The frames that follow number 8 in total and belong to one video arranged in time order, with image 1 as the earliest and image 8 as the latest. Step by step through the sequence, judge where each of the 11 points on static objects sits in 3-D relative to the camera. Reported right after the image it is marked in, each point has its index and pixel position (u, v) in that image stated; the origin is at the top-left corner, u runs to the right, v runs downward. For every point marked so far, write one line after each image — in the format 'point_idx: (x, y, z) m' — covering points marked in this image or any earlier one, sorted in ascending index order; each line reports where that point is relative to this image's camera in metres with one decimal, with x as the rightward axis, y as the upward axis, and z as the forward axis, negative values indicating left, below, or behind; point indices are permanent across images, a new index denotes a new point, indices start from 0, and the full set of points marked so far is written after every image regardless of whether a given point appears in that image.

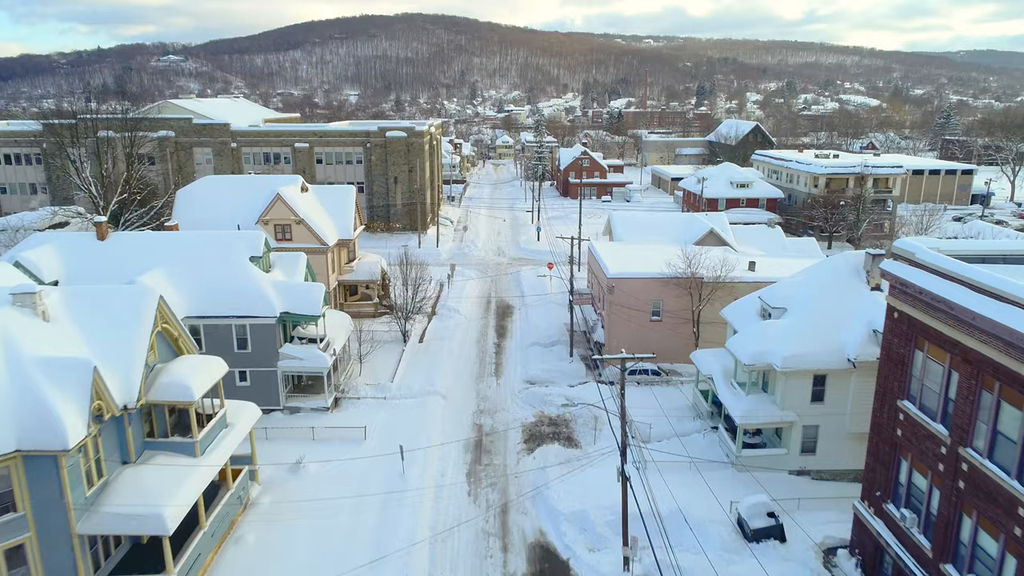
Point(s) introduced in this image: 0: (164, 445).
0: (-9.2, -4.2, +18.2) m
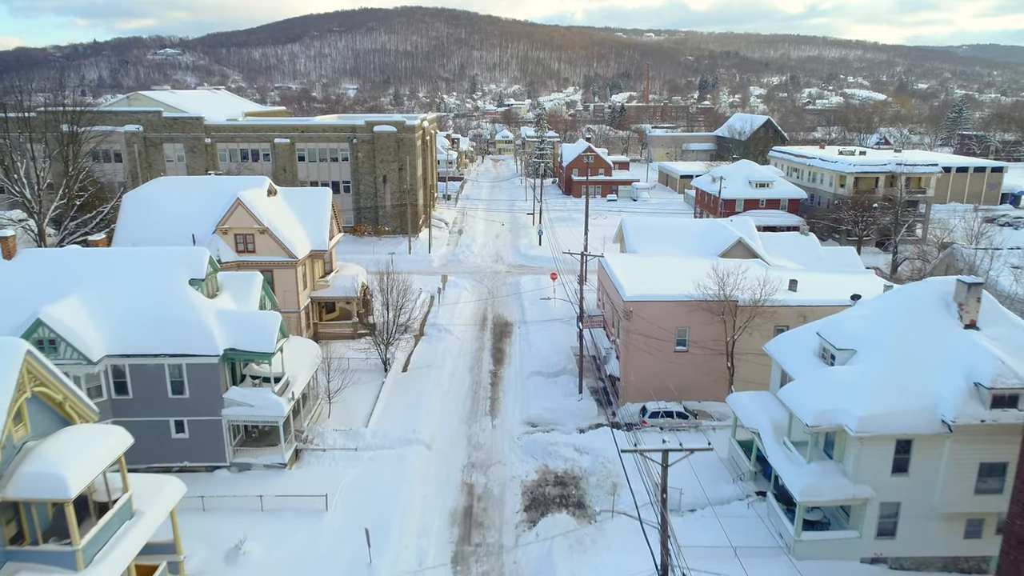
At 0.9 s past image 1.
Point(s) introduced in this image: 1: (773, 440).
0: (-9.3, -5.2, +13.4) m
1: (+7.4, -4.3, +19.5) m
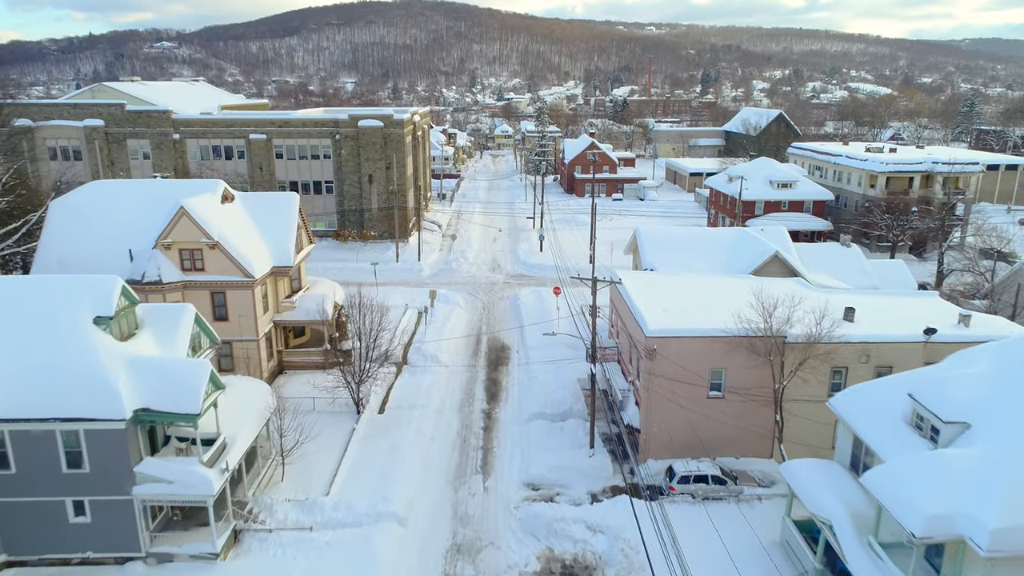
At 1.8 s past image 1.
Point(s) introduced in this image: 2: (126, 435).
0: (-9.4, -6.3, +8.5) m
1: (+7.3, -5.3, +14.6) m
2: (-9.2, -3.5, +16.4) m
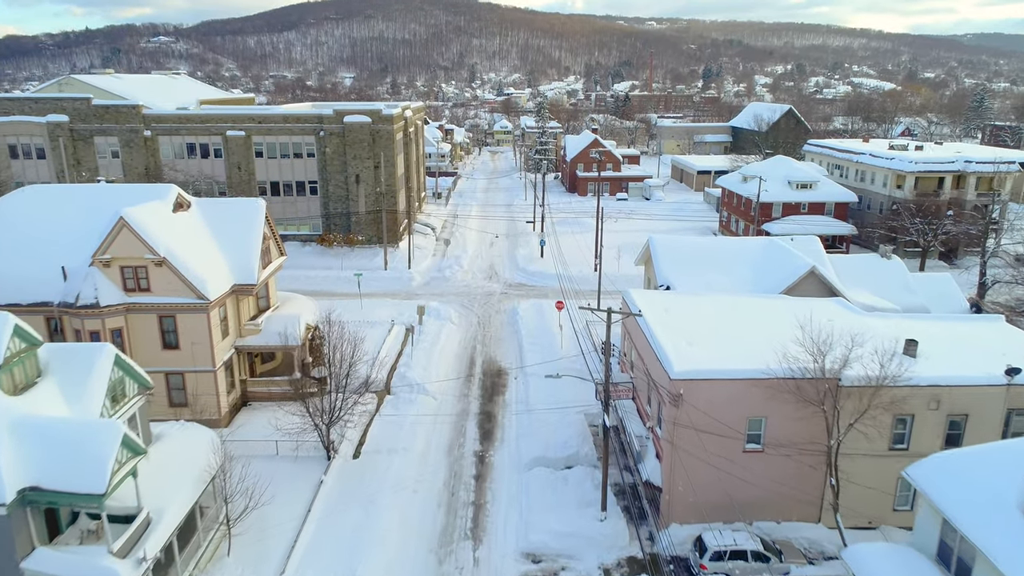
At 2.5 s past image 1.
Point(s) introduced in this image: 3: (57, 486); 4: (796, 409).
0: (-9.5, -7.2, +4.9) m
1: (+7.2, -6.2, +11.0) m
2: (-9.3, -4.3, +12.7) m
3: (-8.5, -3.7, +12.9) m
4: (+7.1, -3.0, +17.1) m
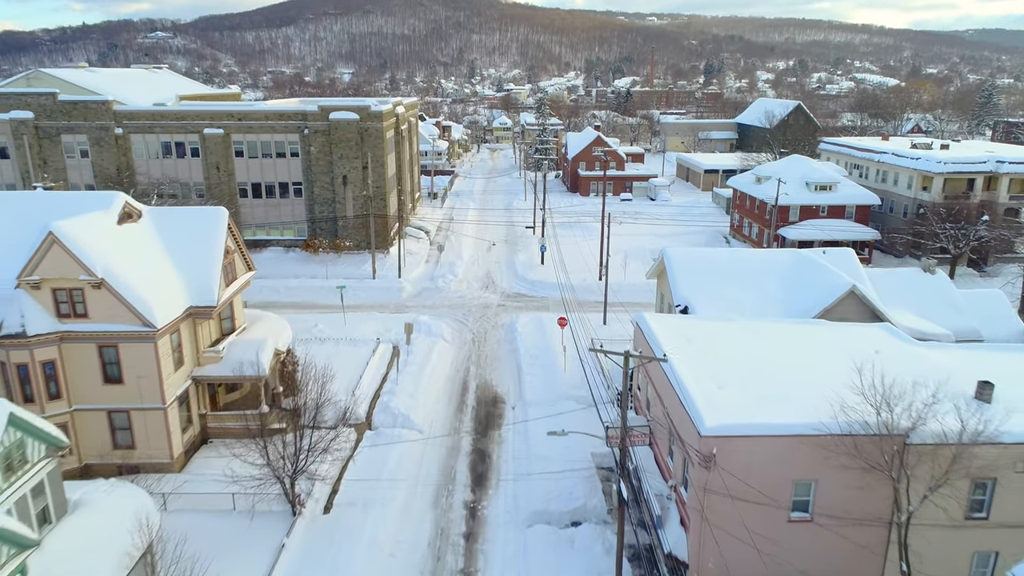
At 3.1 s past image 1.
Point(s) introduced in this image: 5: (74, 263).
0: (-9.6, -8.0, +1.8) m
1: (+7.1, -7.0, +7.9) m
2: (-9.4, -5.1, +9.6) m
3: (-8.6, -4.5, +9.8) m
4: (+7.0, -3.7, +14.0) m
5: (-12.0, +0.7, +18.8) m
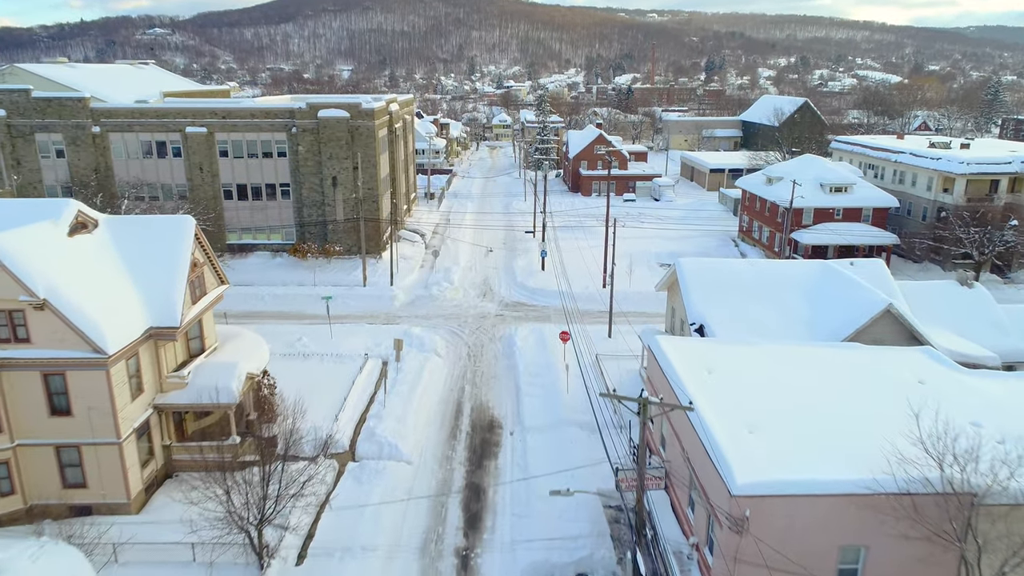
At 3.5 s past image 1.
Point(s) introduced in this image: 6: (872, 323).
0: (-9.7, -8.6, -0.4) m
1: (+7.0, -7.5, +5.7) m
2: (-9.5, -5.7, +7.4) m
3: (-8.7, -5.1, +7.6) m
4: (+6.9, -4.3, +11.8) m
5: (-12.1, +0.2, +16.6) m
6: (+10.4, -1.0, +19.8) m
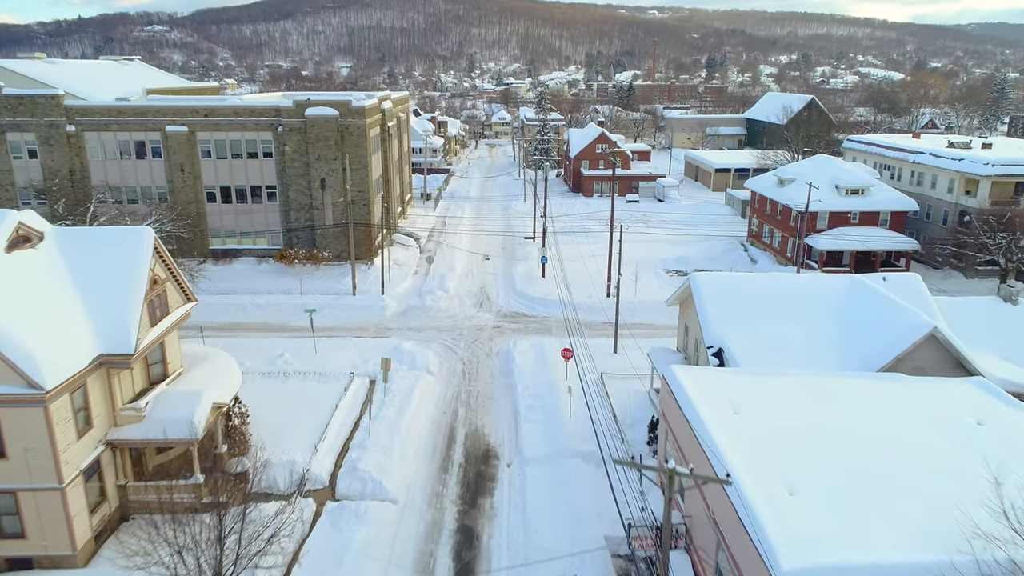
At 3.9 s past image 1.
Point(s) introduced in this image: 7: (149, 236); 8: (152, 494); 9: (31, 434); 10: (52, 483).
0: (-9.8, -9.2, -2.5) m
1: (+6.9, -8.1, +3.6) m
2: (-9.6, -6.2, +5.3) m
3: (-8.8, -5.6, +5.4) m
4: (+6.8, -4.9, +9.6) m
5: (-12.2, -0.4, +14.4) m
6: (+10.3, -1.5, +17.7) m
7: (-9.6, +1.3, +18.1) m
8: (-9.4, -5.4, +18.0) m
9: (-10.7, -3.2, +15.3) m
10: (-10.5, -4.4, +15.6) m
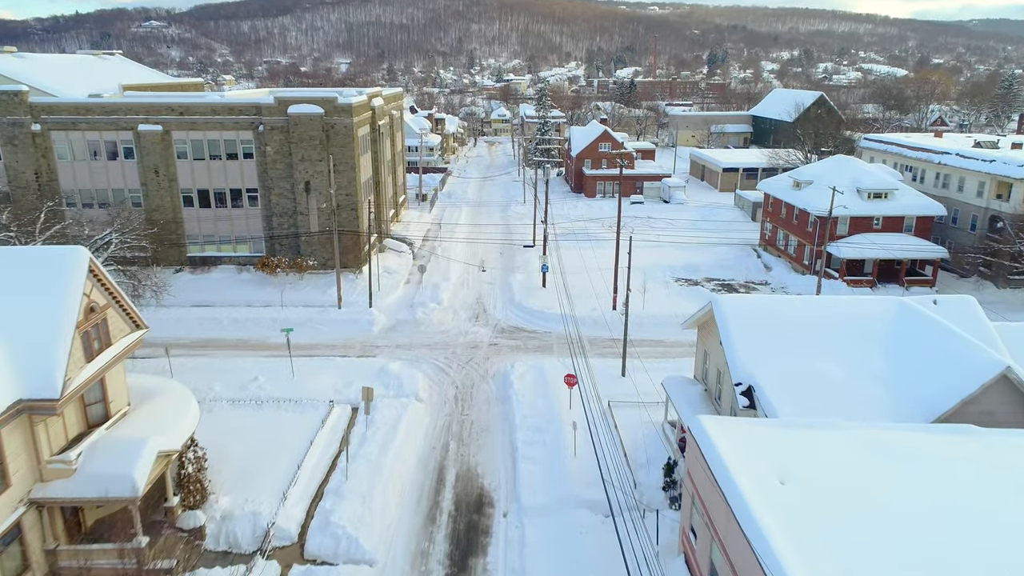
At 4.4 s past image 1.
0: (-9.9, -9.9, -5.1) m
1: (+6.8, -8.9, +0.9) m
2: (-9.7, -7.0, +2.6) m
3: (-8.9, -6.4, +2.8) m
4: (+6.8, -5.6, +7.0) m
5: (-12.3, -1.1, +11.8) m
6: (+10.3, -2.2, +15.0) m
7: (-9.7, +0.7, +15.4) m
8: (-9.5, -6.0, +15.4) m
9: (-10.8, -3.9, +12.7) m
10: (-10.6, -5.1, +13.0) m
